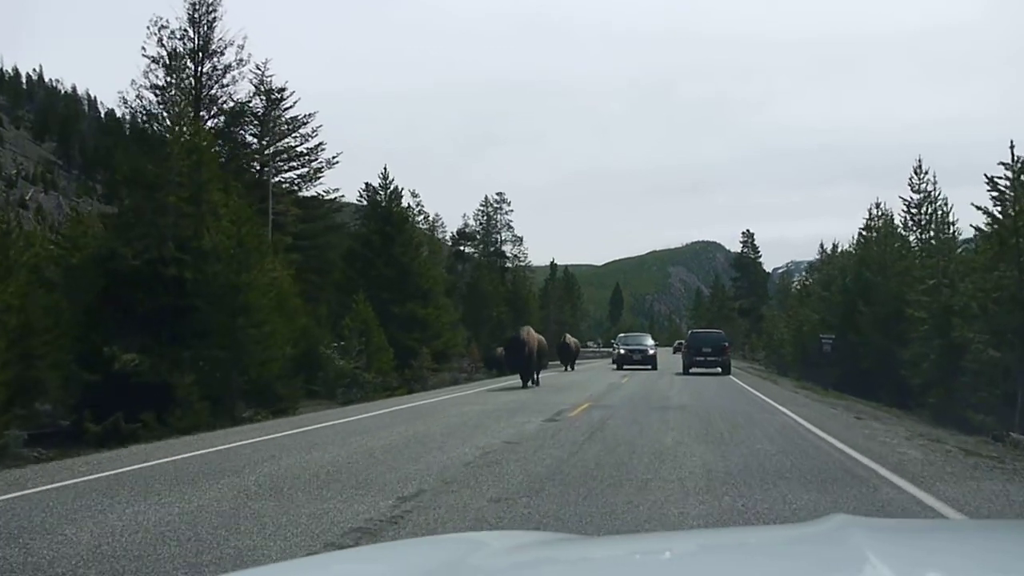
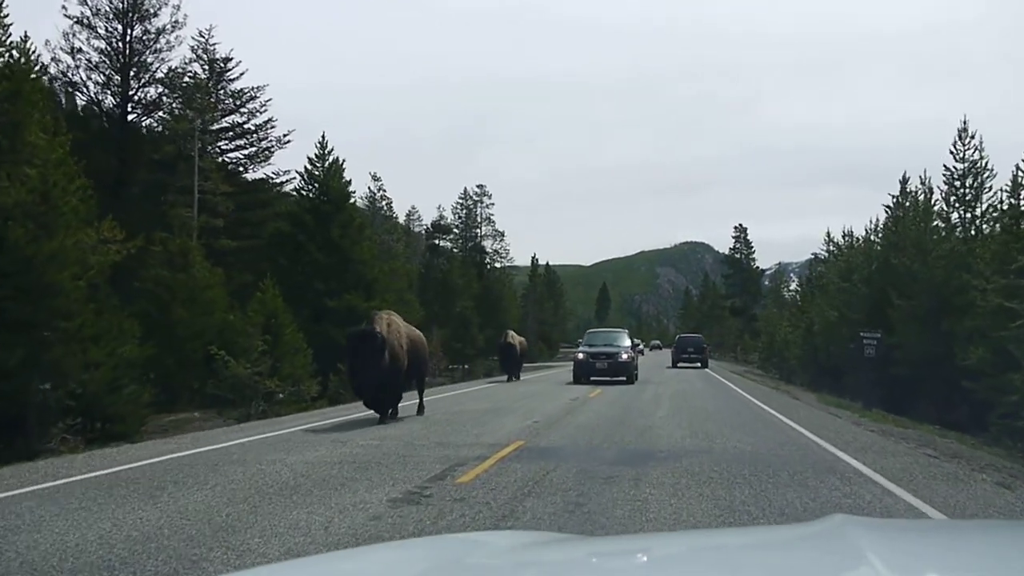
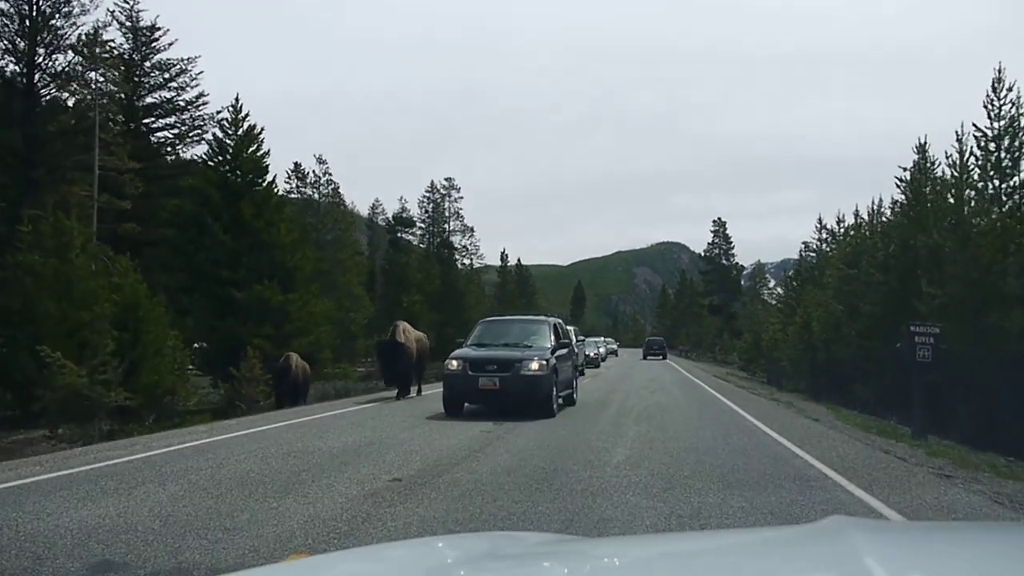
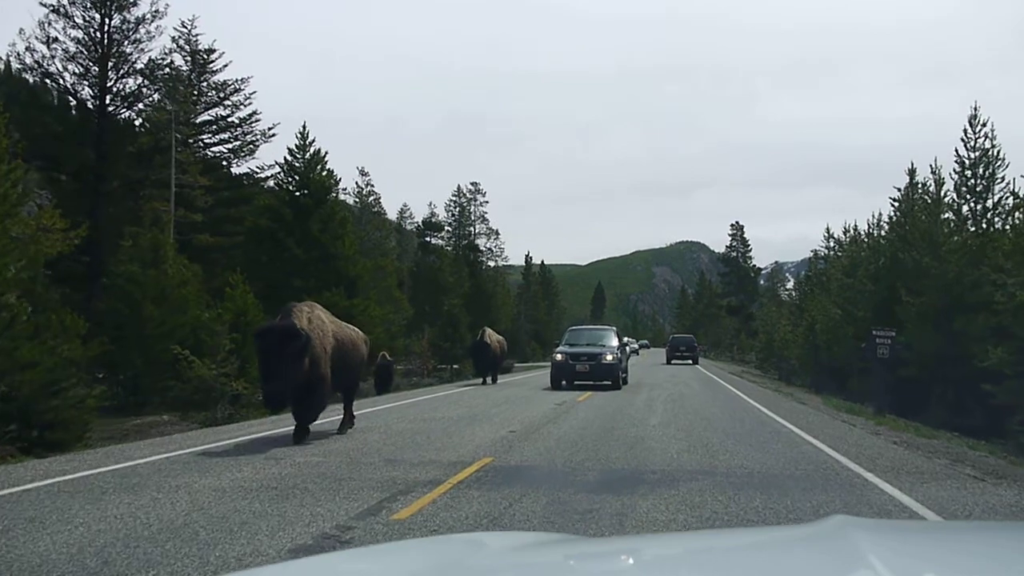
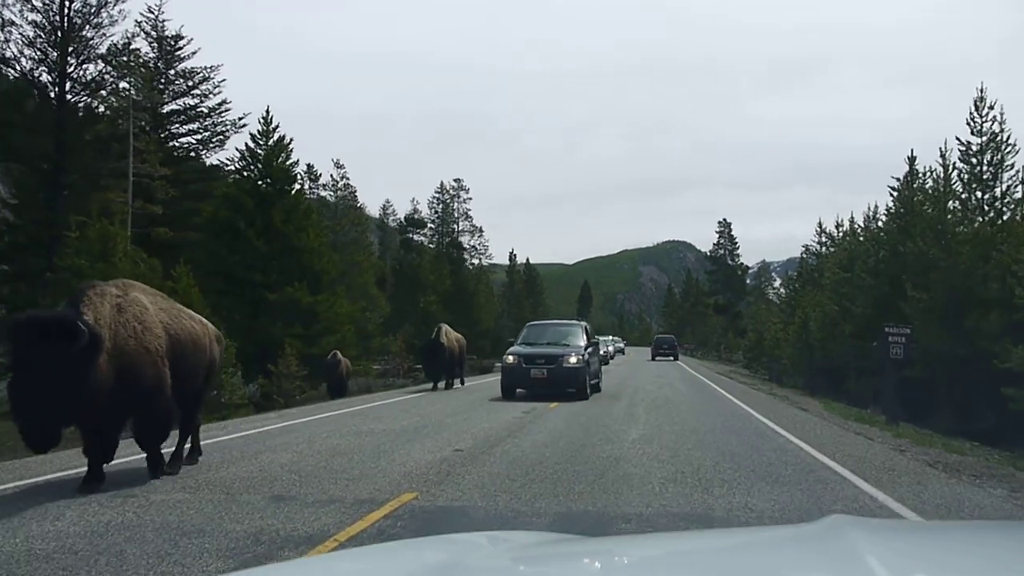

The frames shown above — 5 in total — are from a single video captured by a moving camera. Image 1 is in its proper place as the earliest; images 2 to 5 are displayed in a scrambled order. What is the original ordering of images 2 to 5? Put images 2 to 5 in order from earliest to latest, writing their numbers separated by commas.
2, 4, 5, 3
